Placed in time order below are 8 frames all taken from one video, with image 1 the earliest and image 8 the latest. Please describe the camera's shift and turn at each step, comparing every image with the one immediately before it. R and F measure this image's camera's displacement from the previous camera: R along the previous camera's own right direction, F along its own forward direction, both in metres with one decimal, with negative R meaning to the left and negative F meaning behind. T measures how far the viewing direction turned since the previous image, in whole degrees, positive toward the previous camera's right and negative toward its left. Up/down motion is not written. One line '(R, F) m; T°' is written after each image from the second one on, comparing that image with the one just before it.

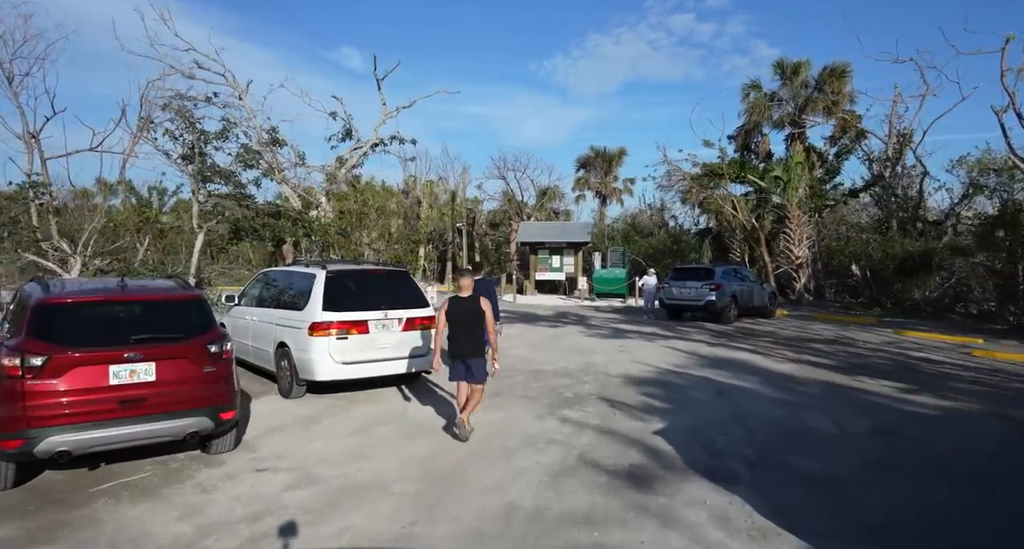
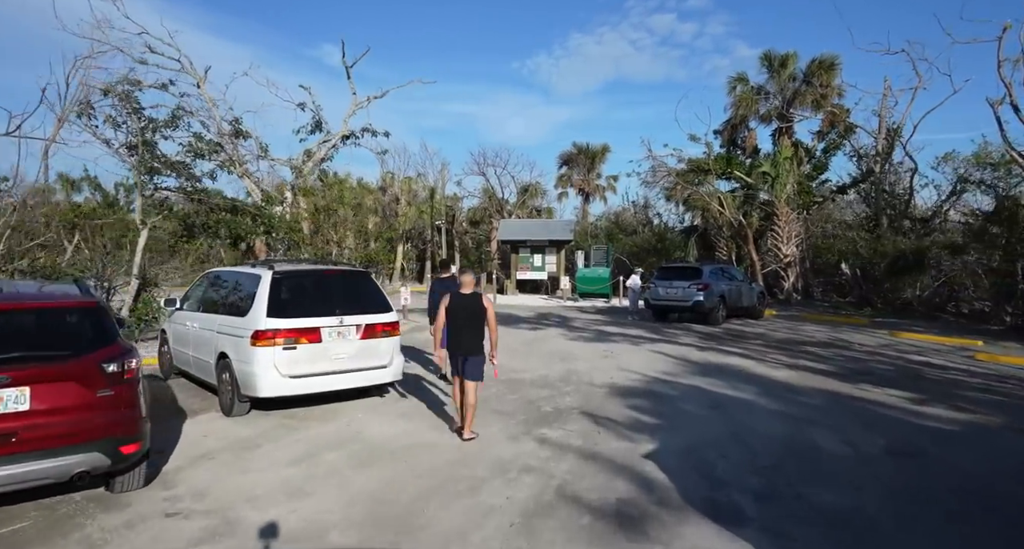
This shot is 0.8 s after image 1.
(+0.2, +0.9) m; +2°
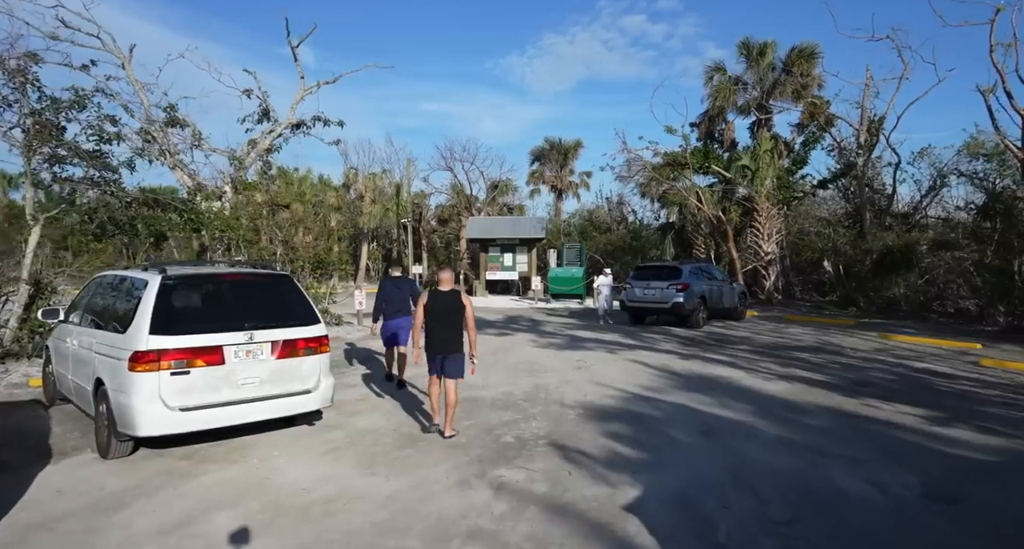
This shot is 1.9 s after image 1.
(+0.3, +1.3) m; +3°
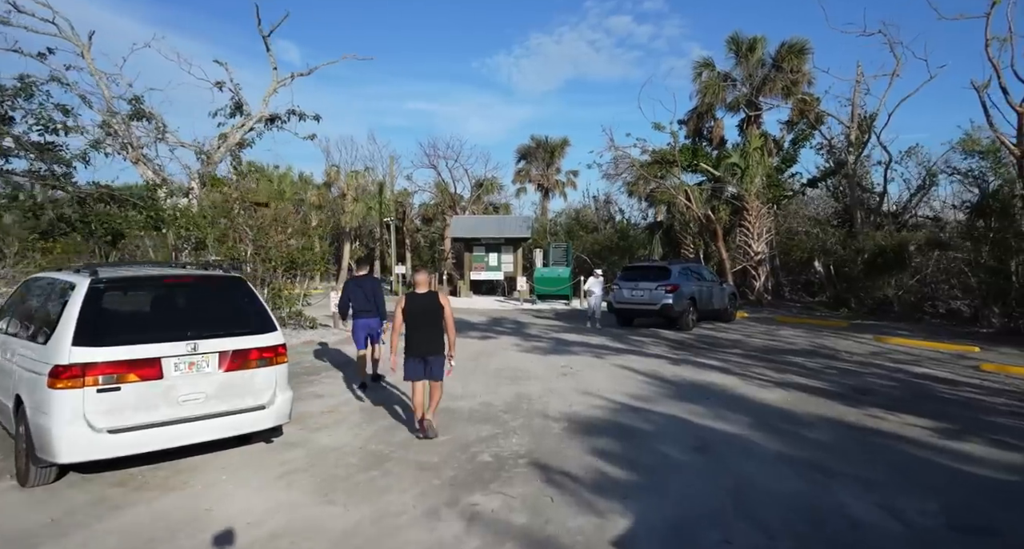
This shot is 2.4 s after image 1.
(+0.1, +0.6) m; +1°
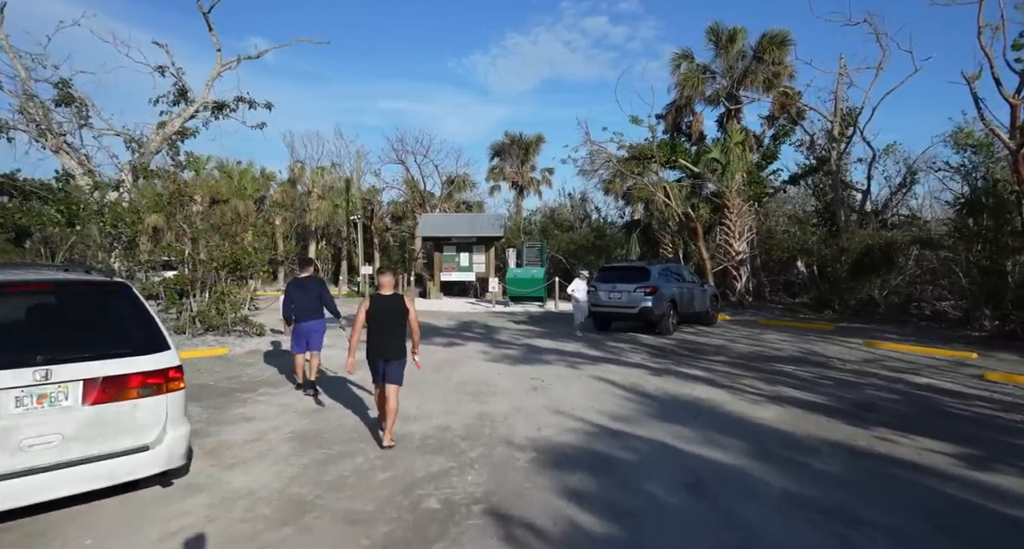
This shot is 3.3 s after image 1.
(+0.2, +1.1) m; +2°
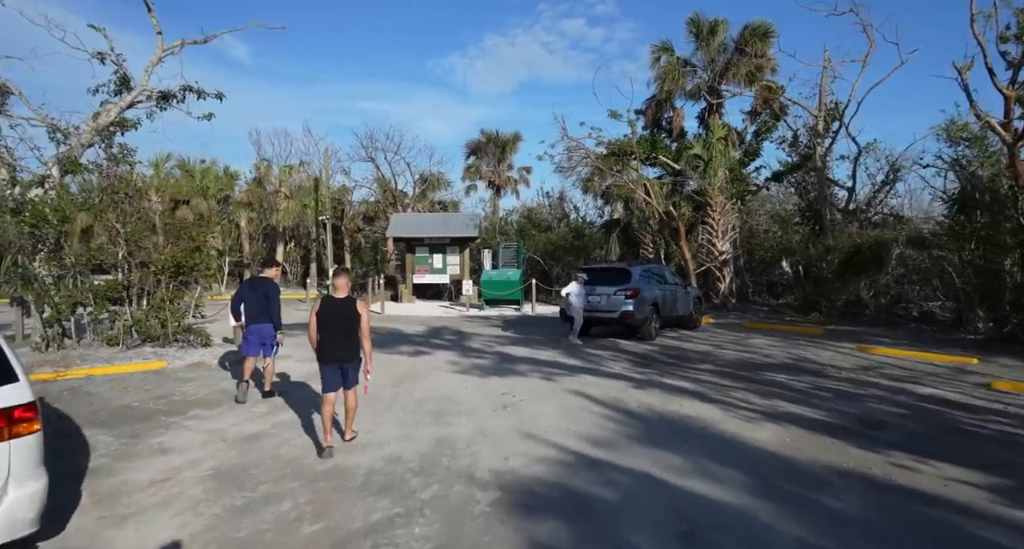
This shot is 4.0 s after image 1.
(+0.2, +0.9) m; +2°
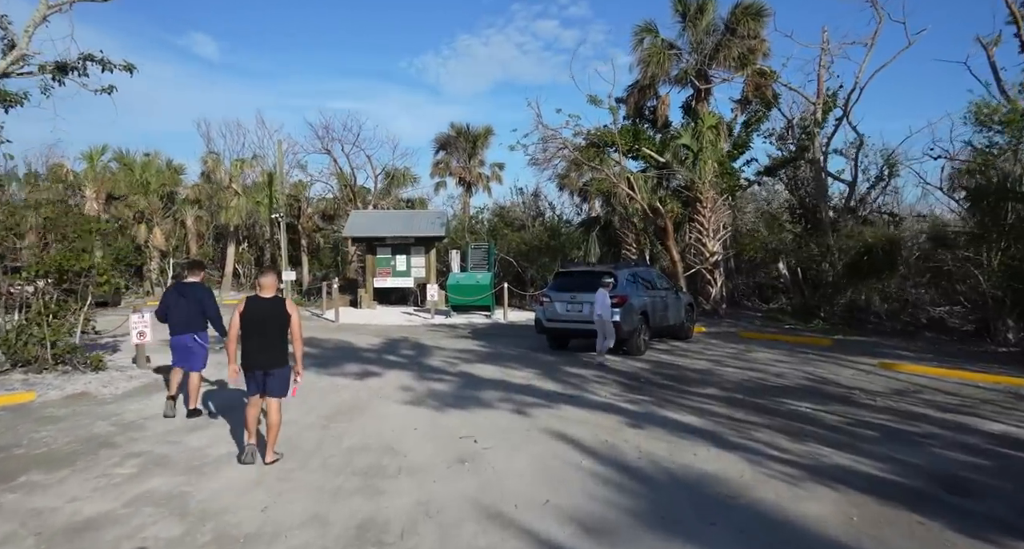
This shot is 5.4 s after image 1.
(+0.2, +1.9) m; +3°
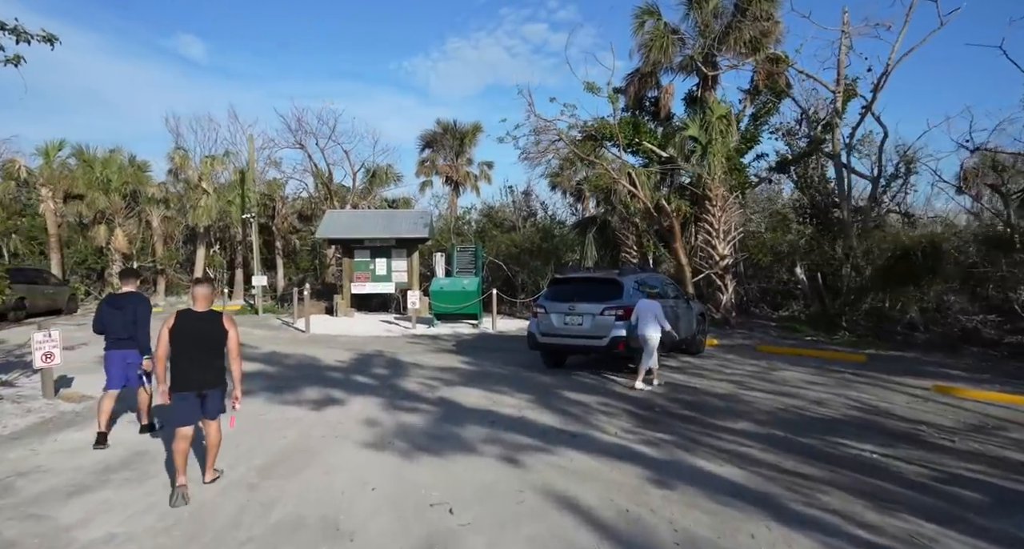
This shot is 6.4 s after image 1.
(0.0, +1.6) m; +1°
